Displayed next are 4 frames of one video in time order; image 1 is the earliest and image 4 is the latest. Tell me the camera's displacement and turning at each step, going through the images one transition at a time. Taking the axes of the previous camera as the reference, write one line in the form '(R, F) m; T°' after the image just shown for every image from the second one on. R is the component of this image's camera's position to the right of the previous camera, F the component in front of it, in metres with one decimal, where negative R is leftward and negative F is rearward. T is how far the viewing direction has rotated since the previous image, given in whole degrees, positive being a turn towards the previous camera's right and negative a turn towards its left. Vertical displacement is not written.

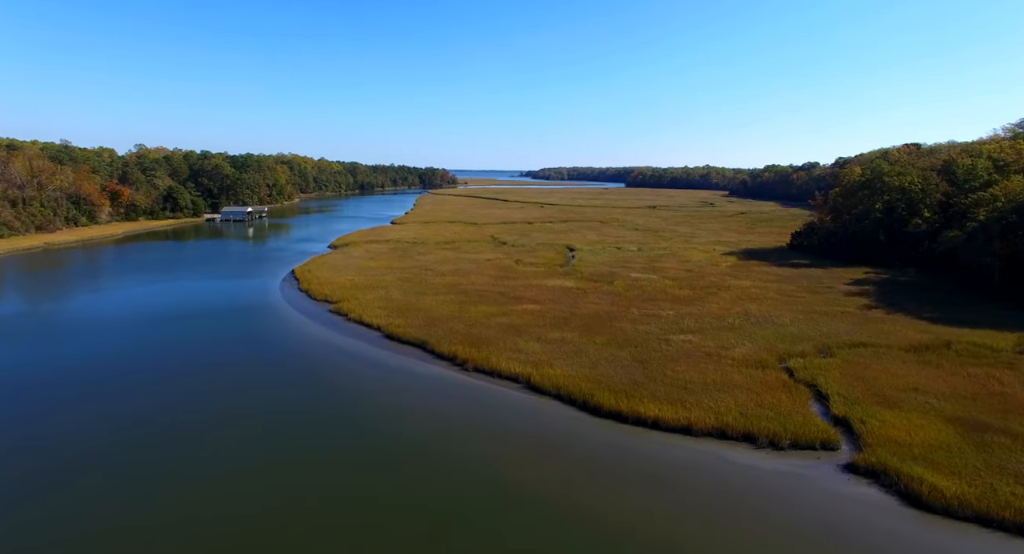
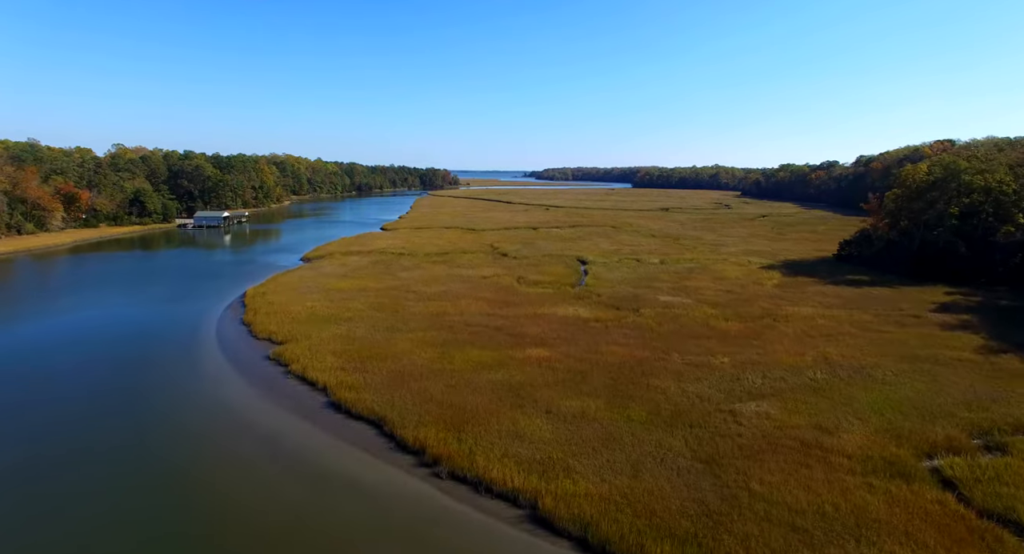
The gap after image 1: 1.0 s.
(+0.2, +7.2) m; 0°
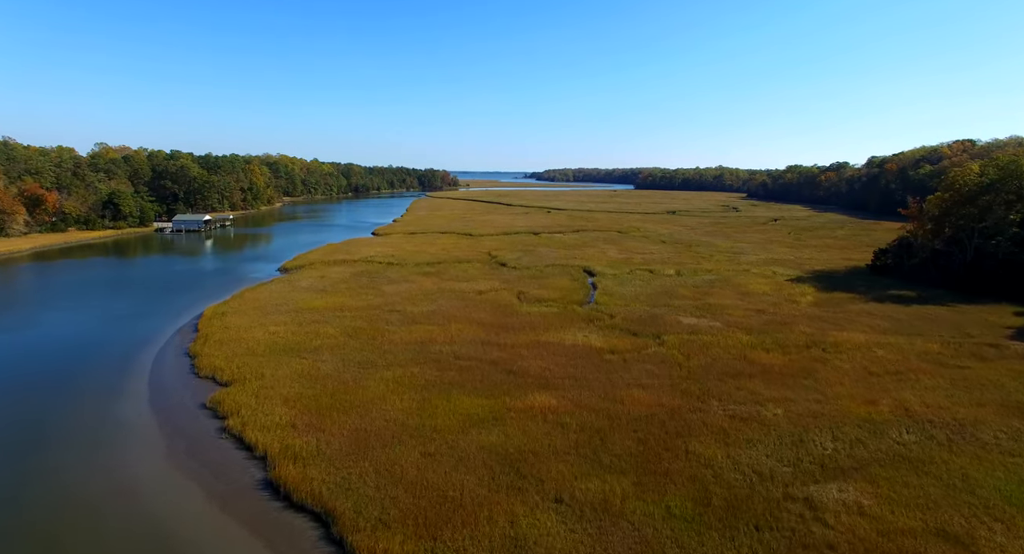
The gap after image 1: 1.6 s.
(+0.1, +4.4) m; 0°
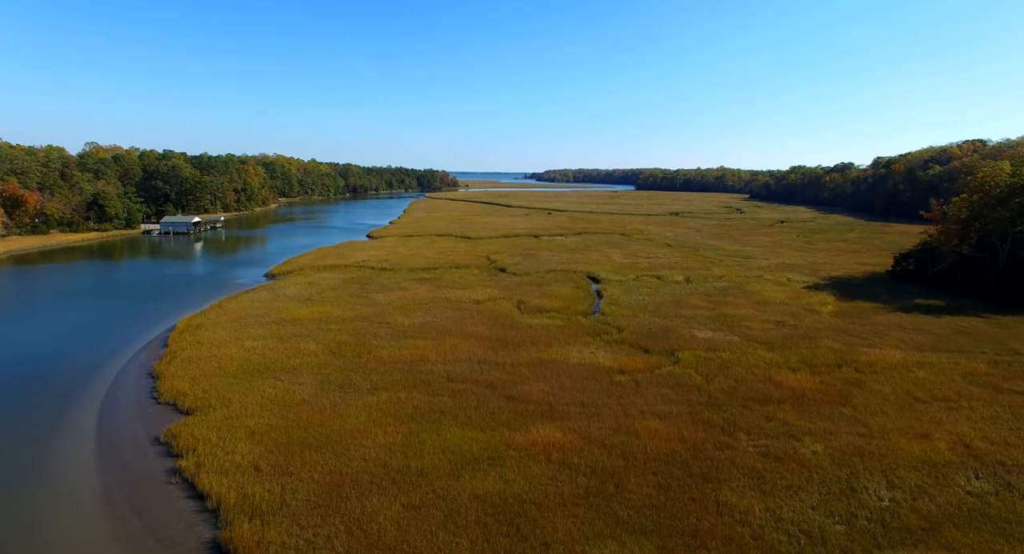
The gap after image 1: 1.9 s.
(0.0, +2.2) m; 0°
